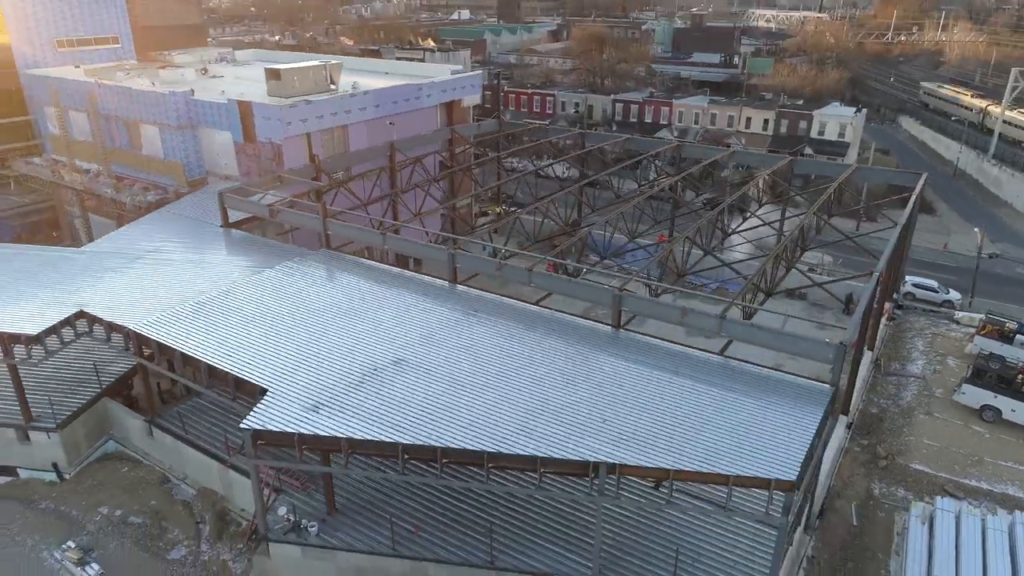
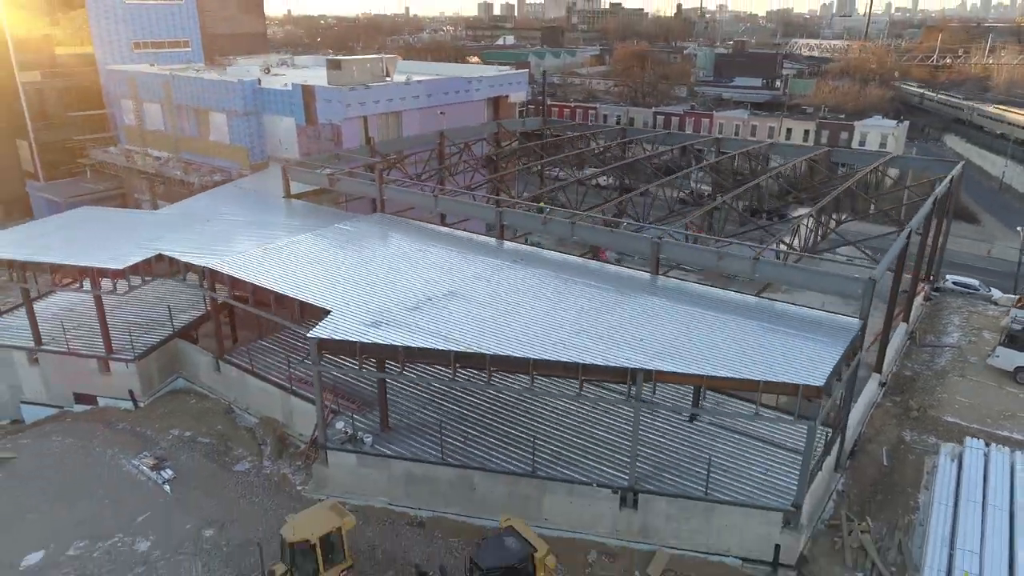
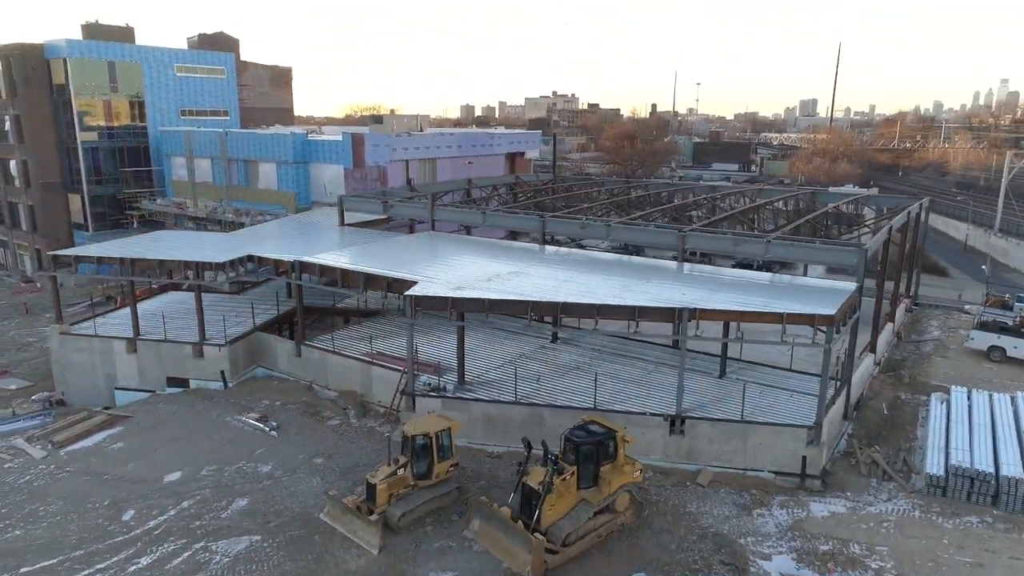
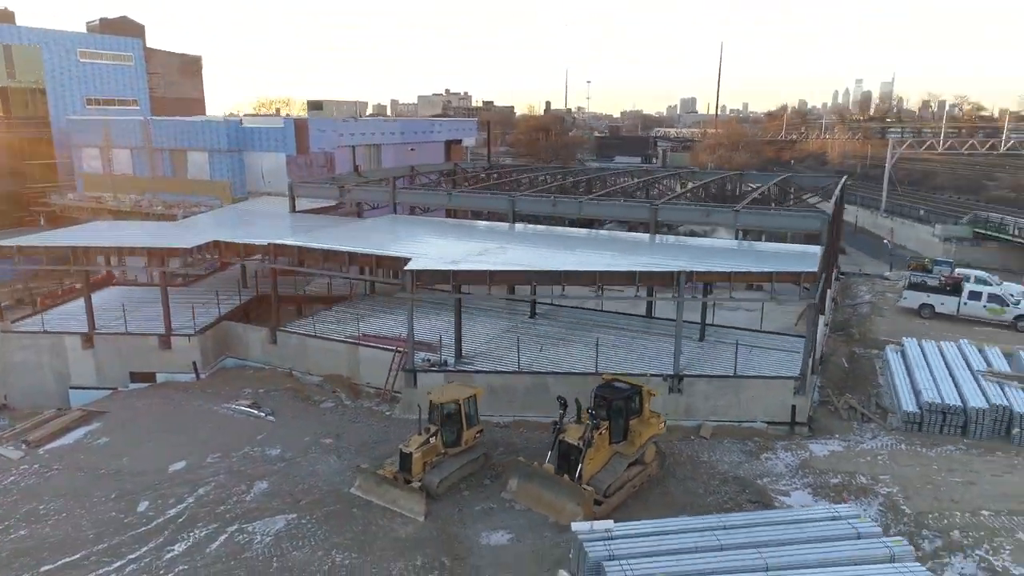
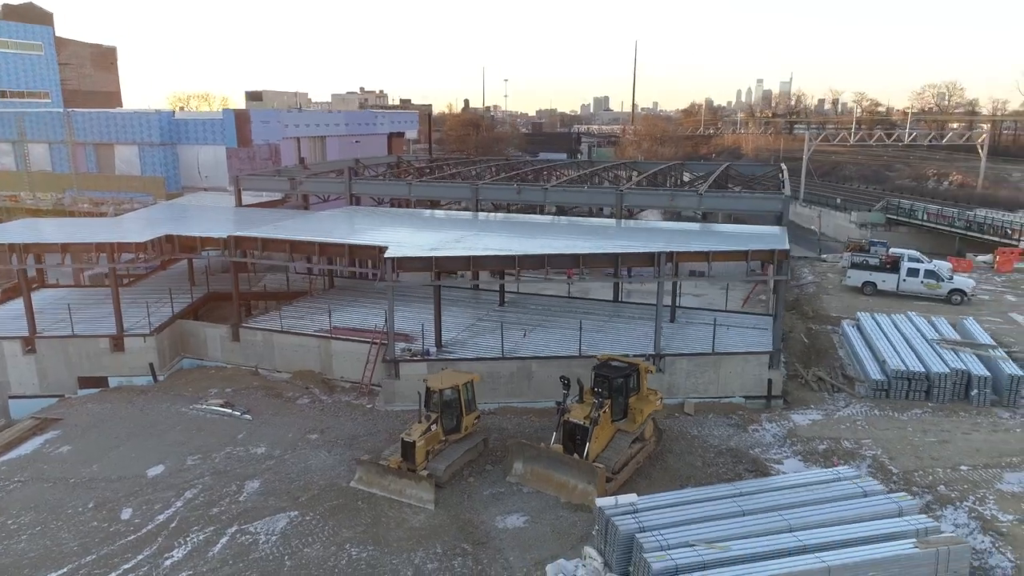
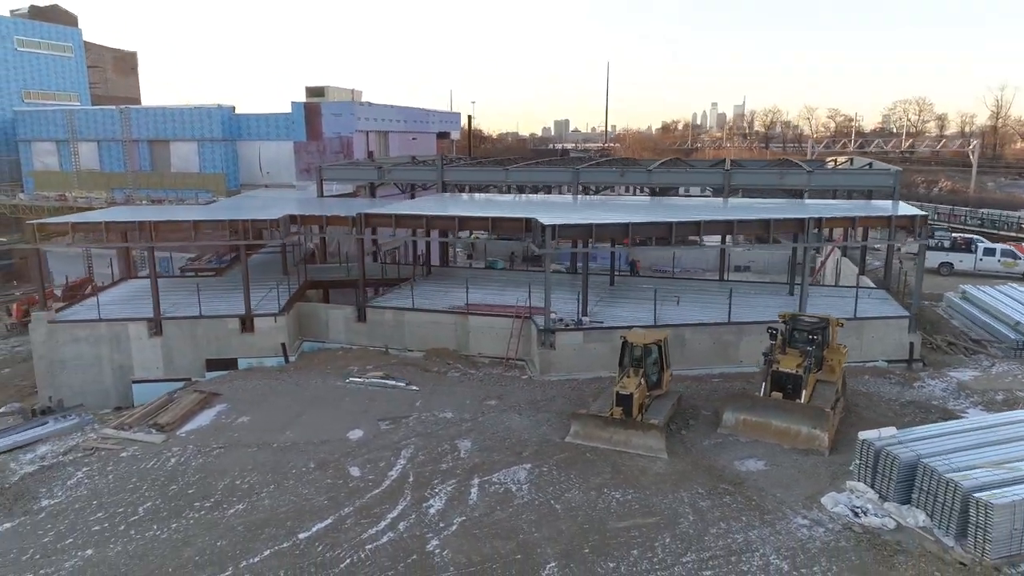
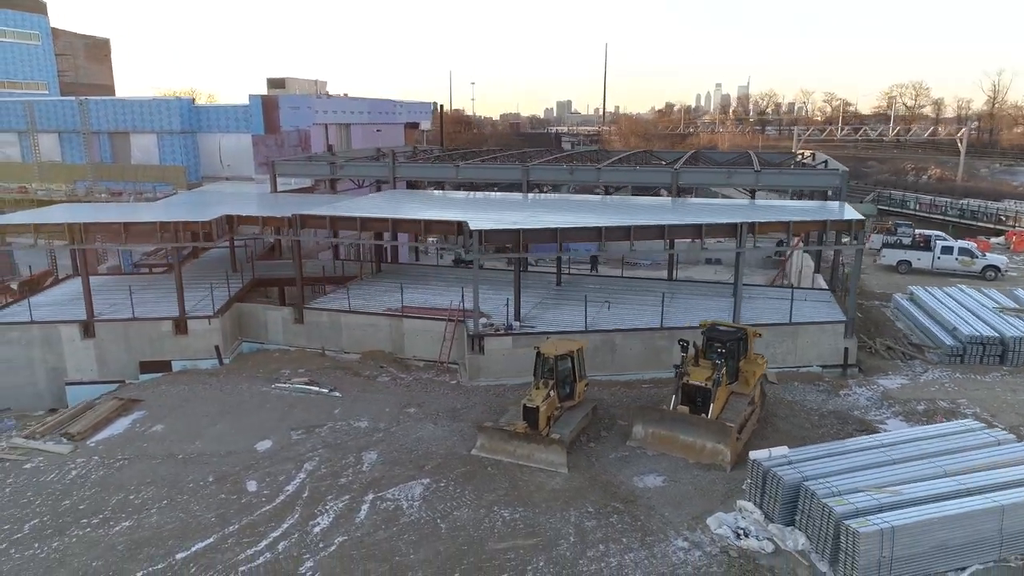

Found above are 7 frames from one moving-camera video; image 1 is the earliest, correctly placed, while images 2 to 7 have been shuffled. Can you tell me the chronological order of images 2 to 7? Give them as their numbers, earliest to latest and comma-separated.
2, 3, 4, 5, 7, 6
